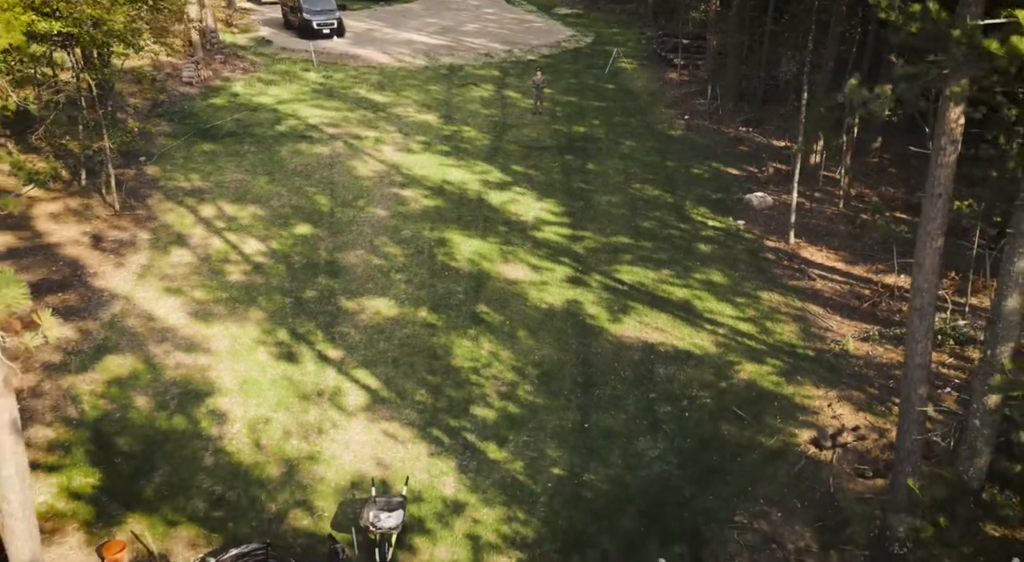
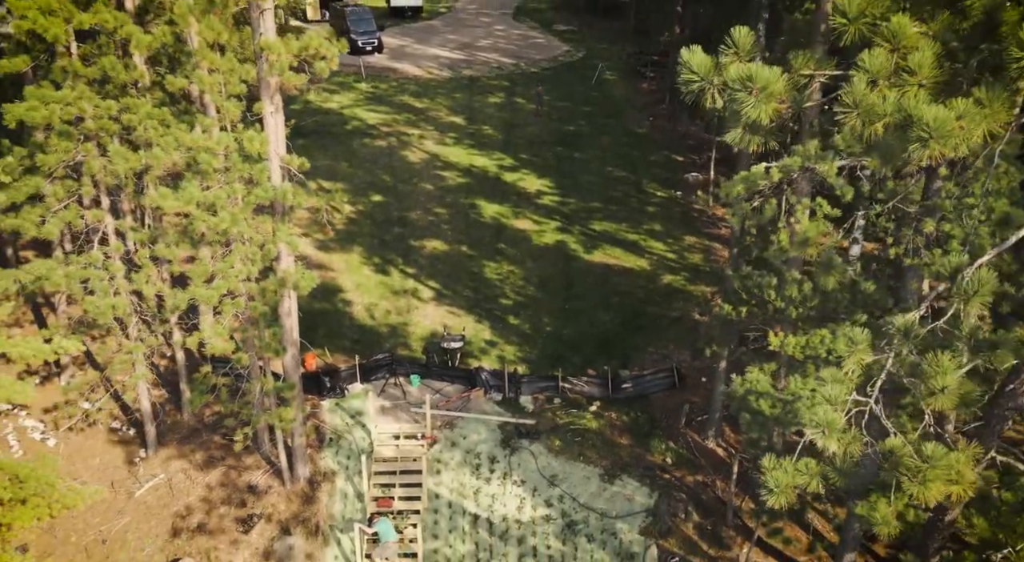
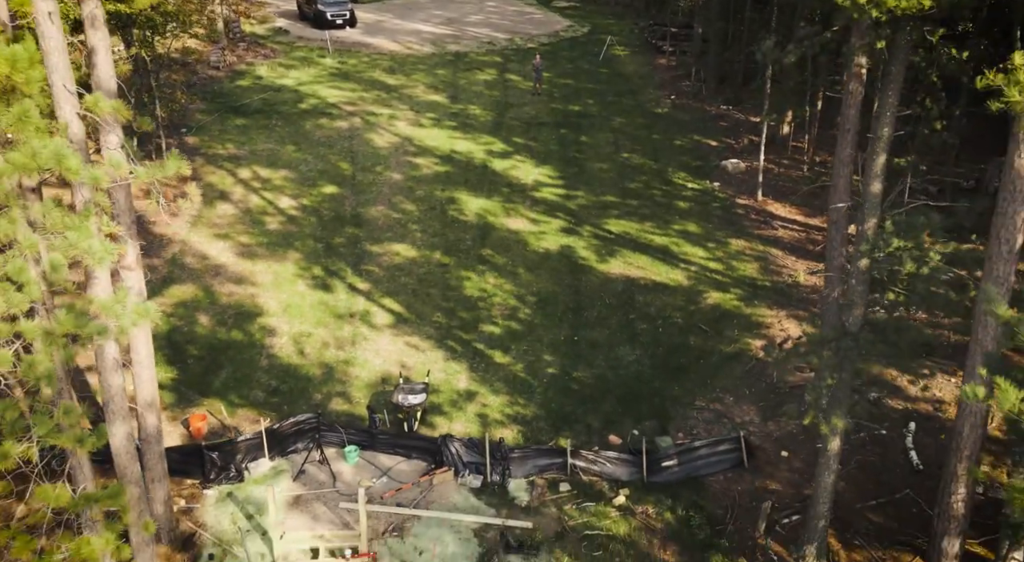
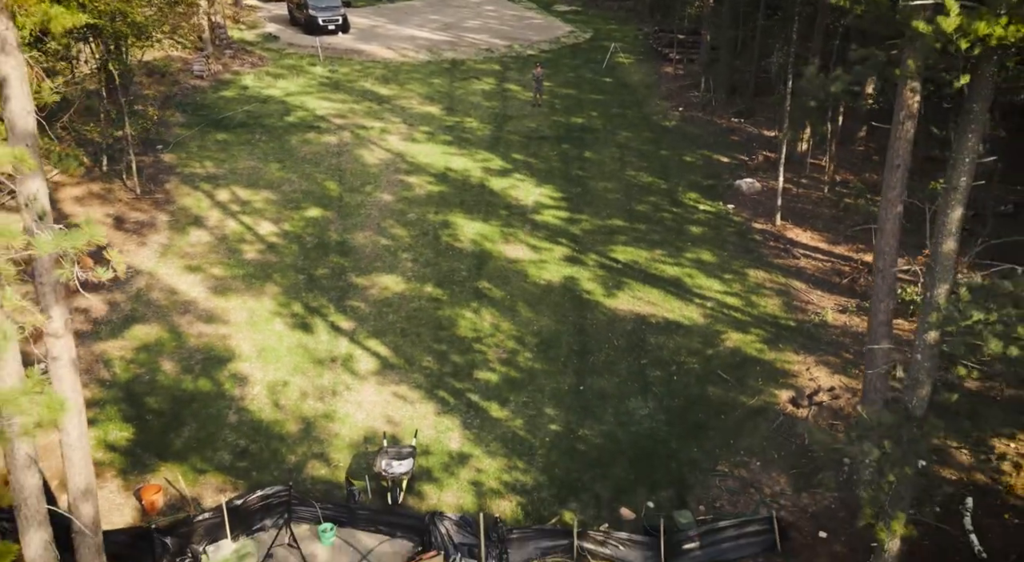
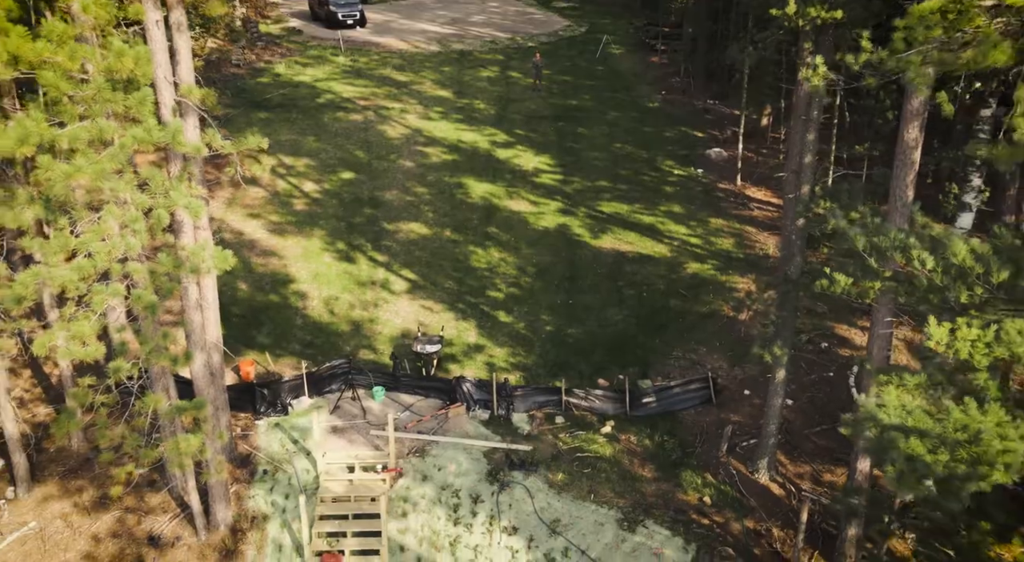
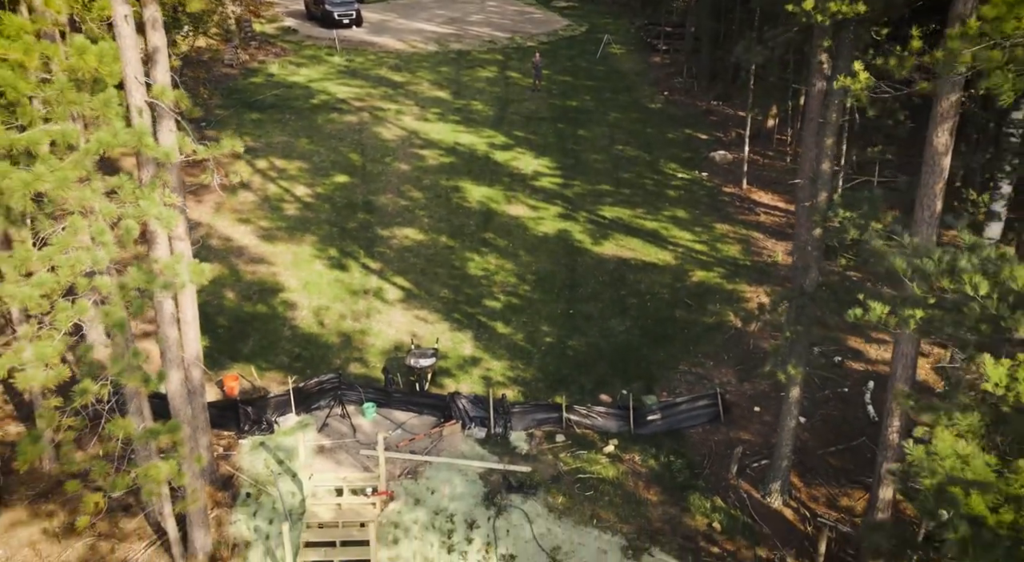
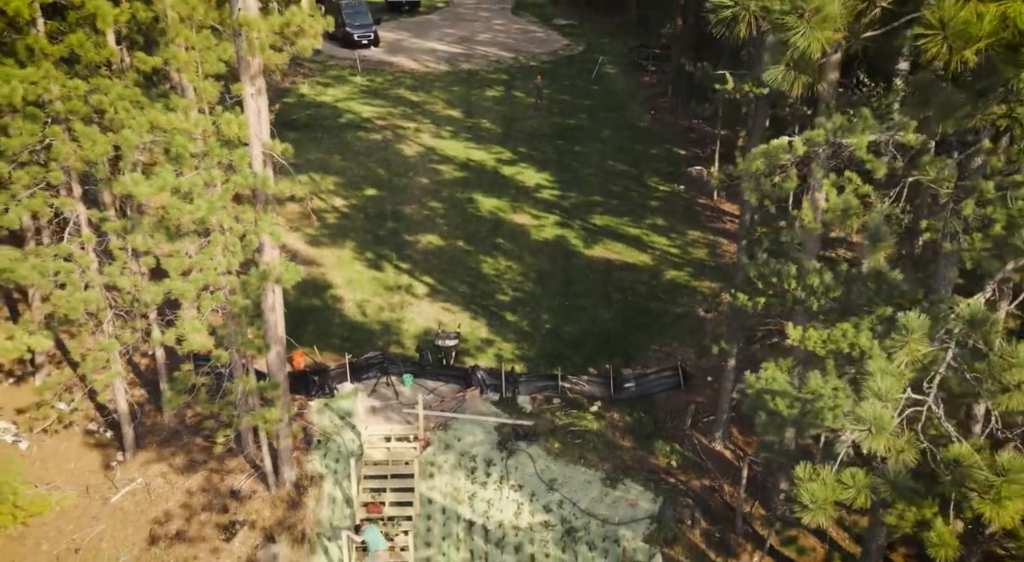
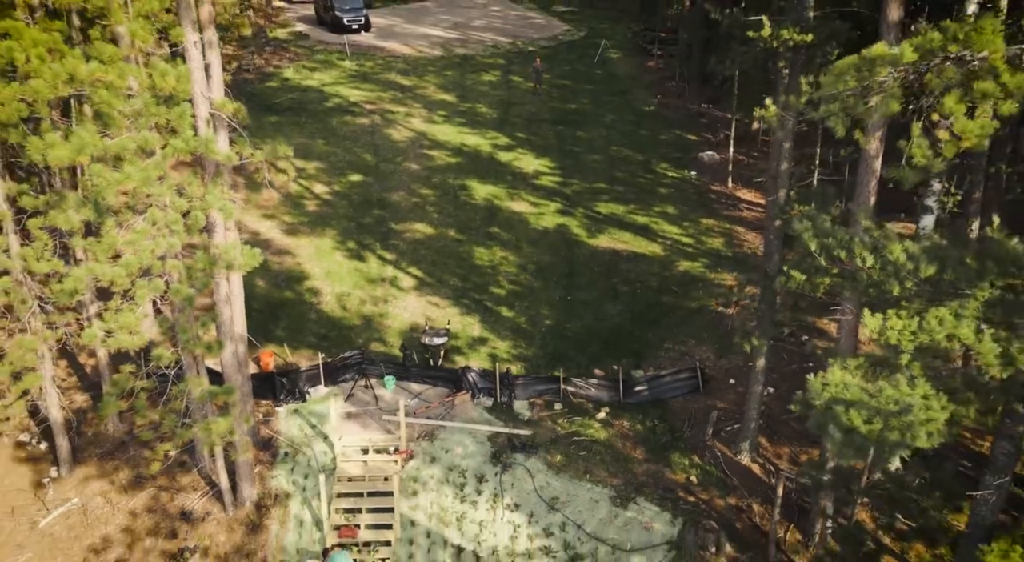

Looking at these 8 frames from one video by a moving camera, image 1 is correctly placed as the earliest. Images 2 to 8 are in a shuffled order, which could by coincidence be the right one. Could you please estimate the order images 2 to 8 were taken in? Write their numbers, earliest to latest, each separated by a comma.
4, 3, 6, 5, 8, 7, 2
